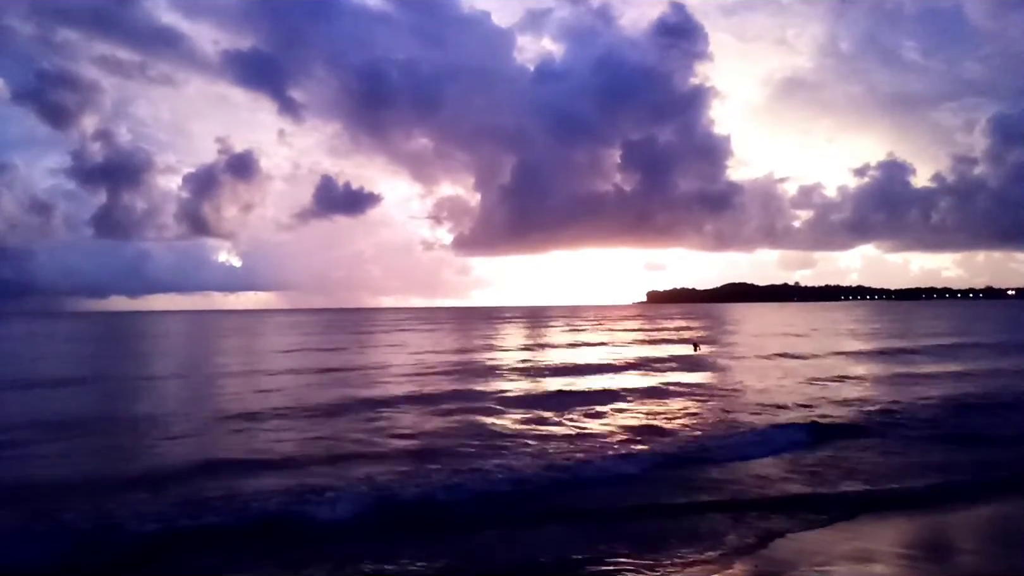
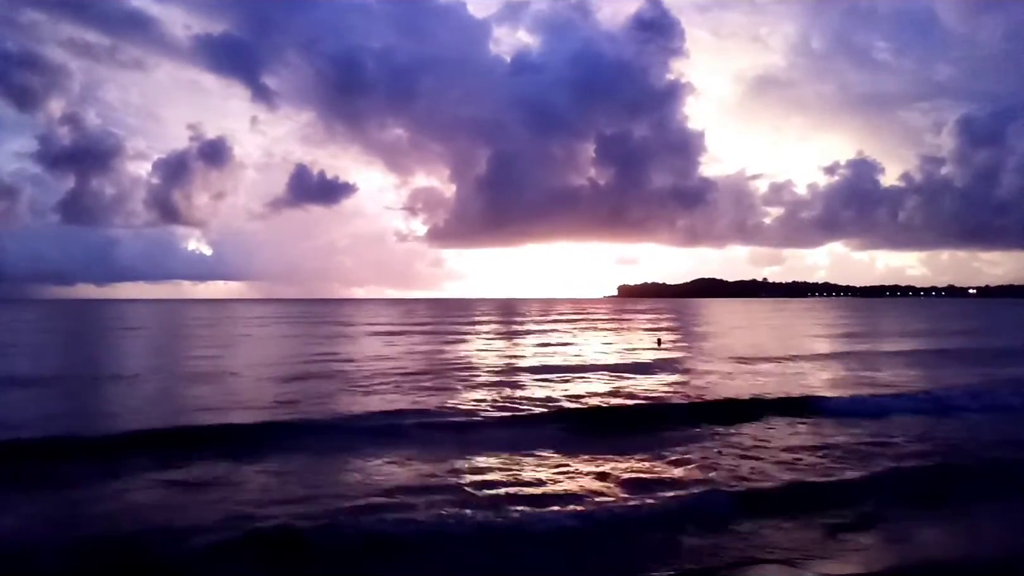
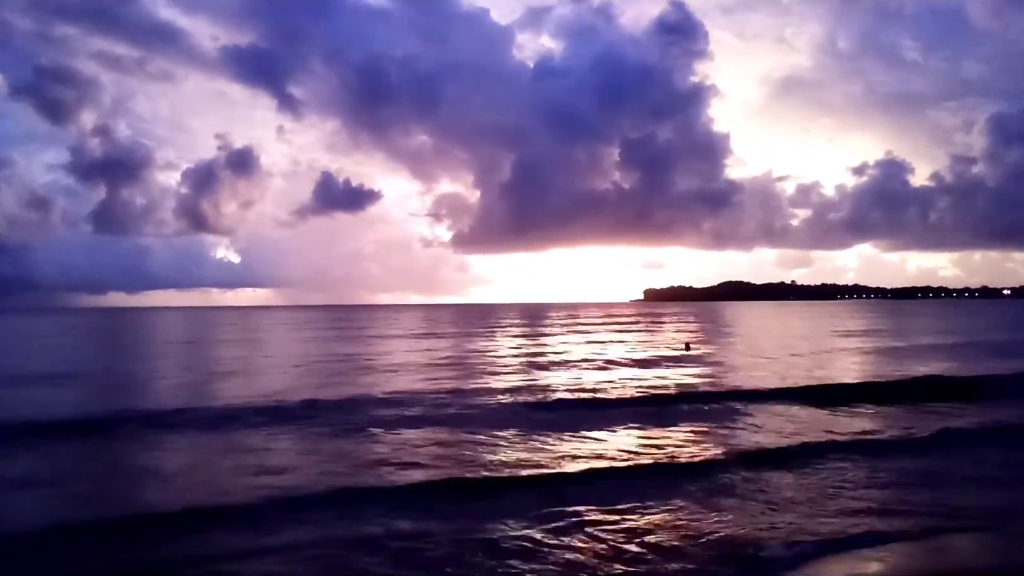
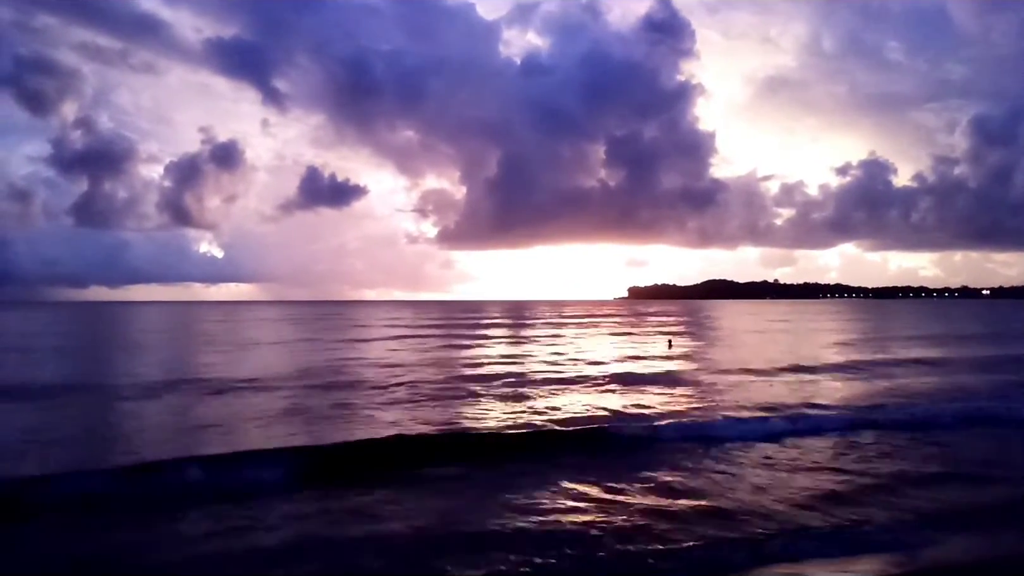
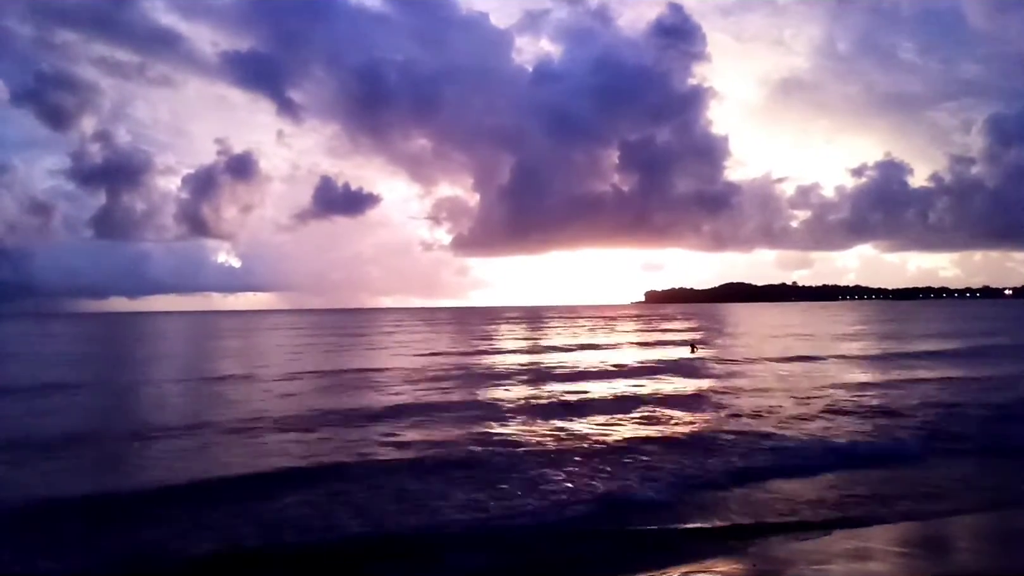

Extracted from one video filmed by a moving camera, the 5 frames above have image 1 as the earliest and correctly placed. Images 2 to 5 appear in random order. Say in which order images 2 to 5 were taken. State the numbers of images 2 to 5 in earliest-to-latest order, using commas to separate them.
5, 3, 2, 4
